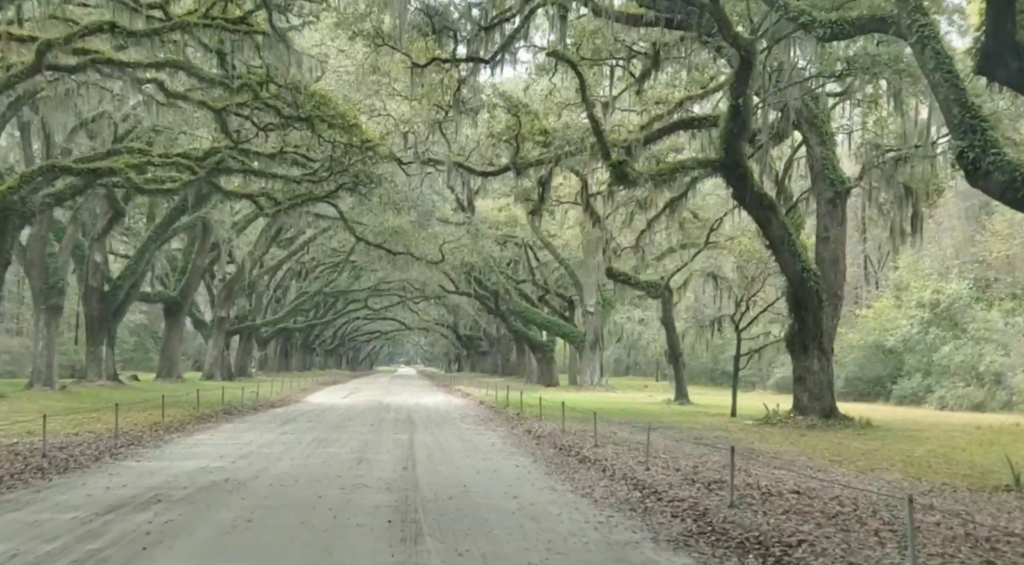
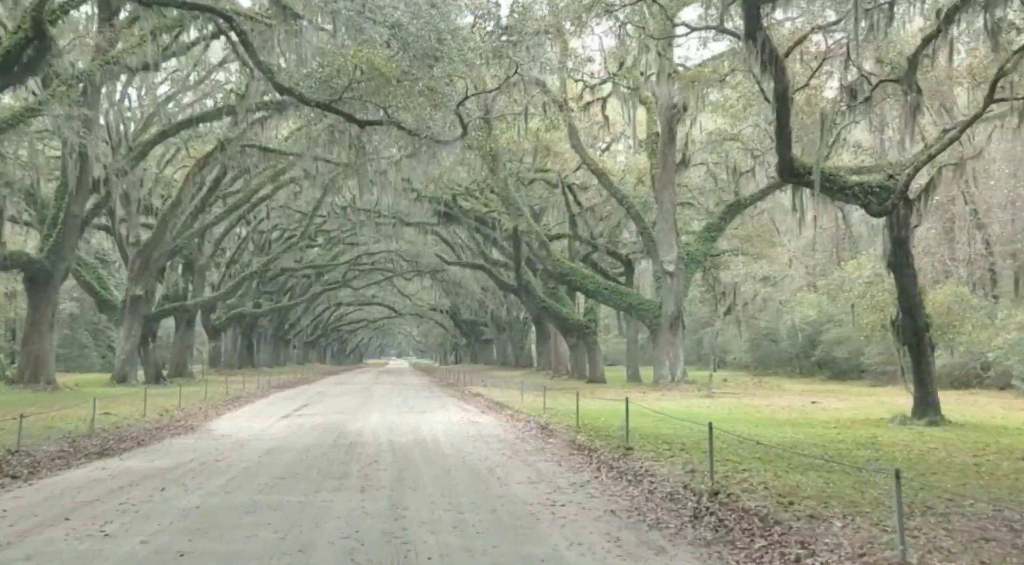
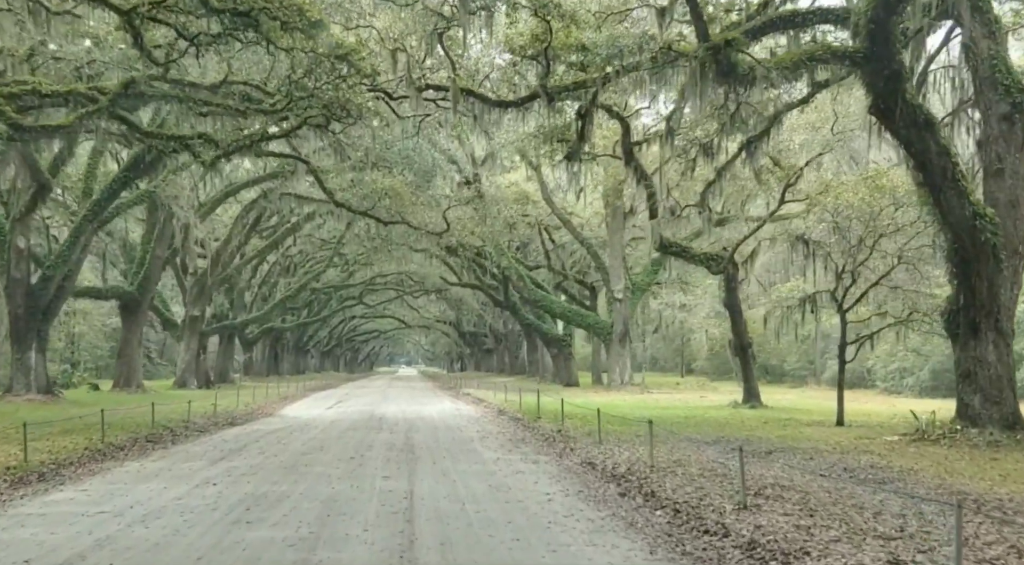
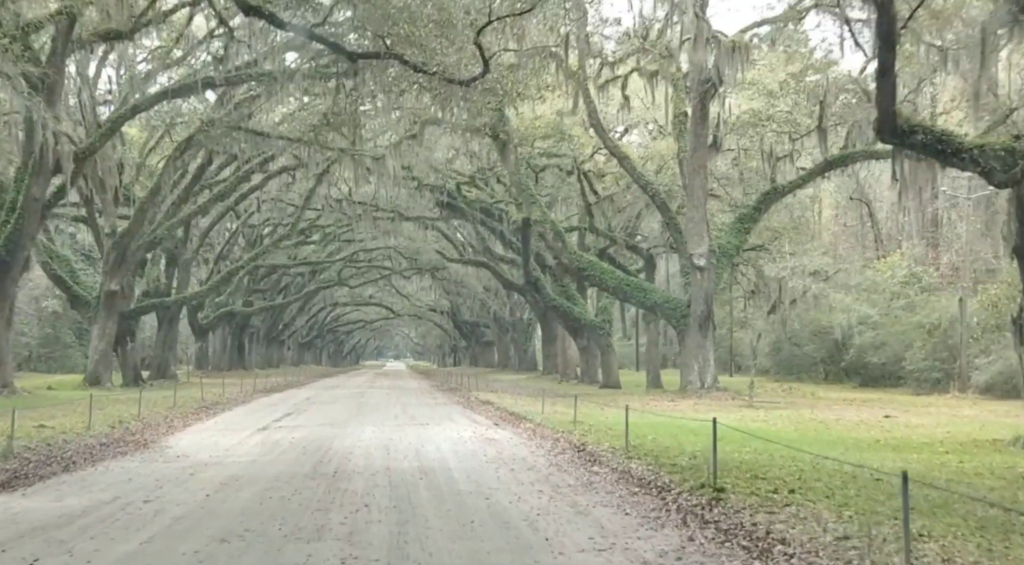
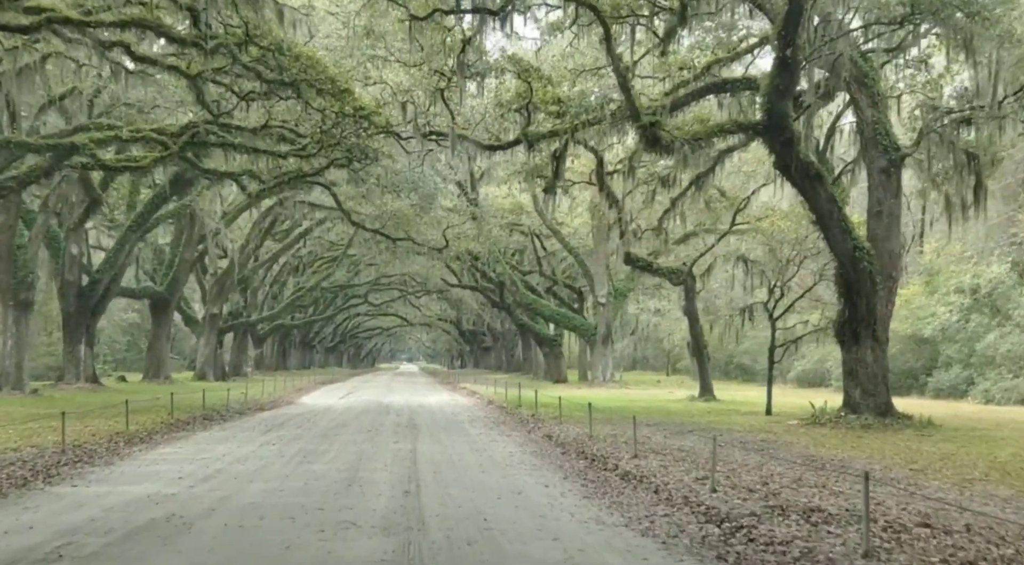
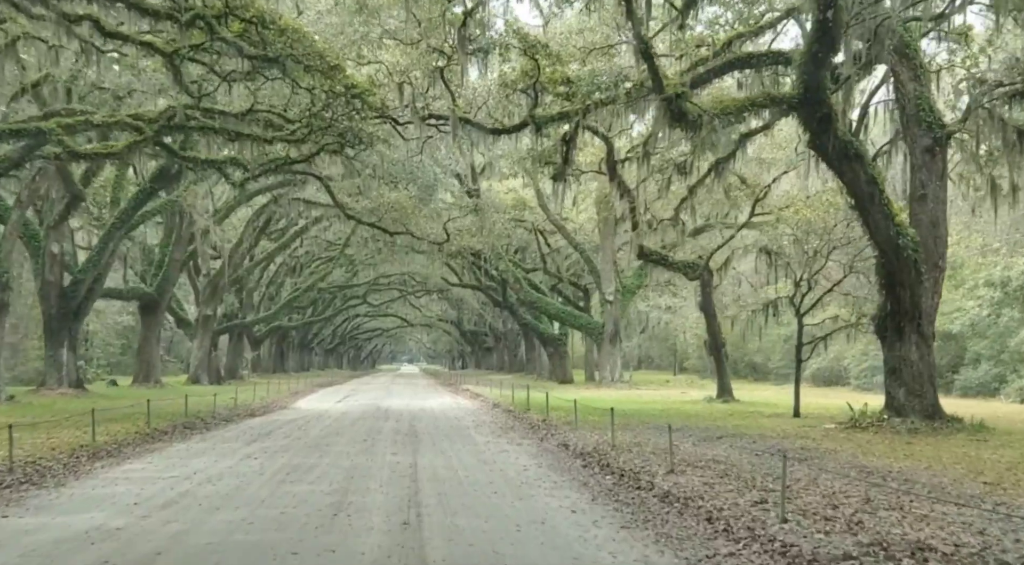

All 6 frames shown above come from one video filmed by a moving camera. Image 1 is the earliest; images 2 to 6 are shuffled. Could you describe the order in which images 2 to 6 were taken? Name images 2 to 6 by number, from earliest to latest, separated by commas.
5, 6, 3, 2, 4
